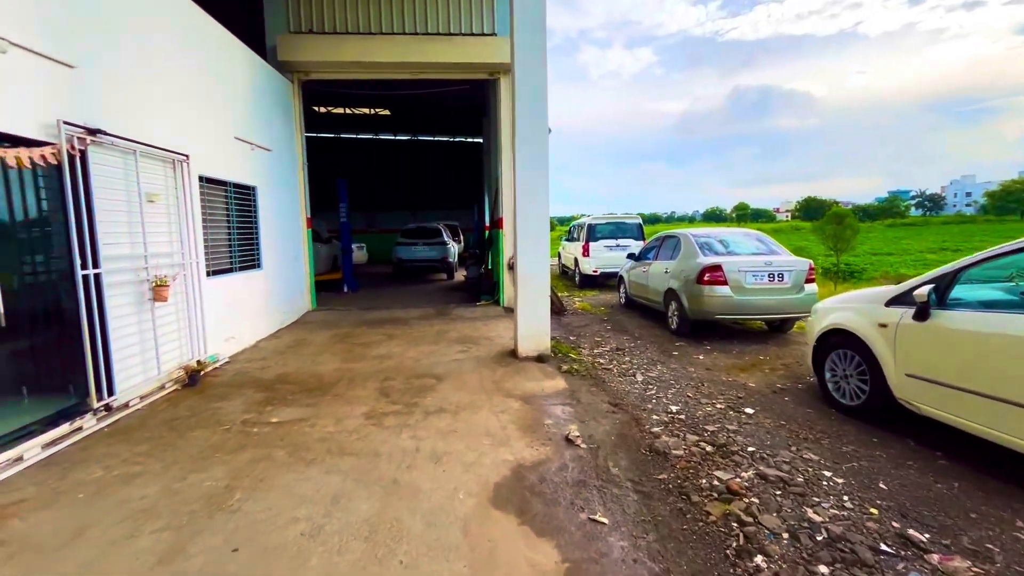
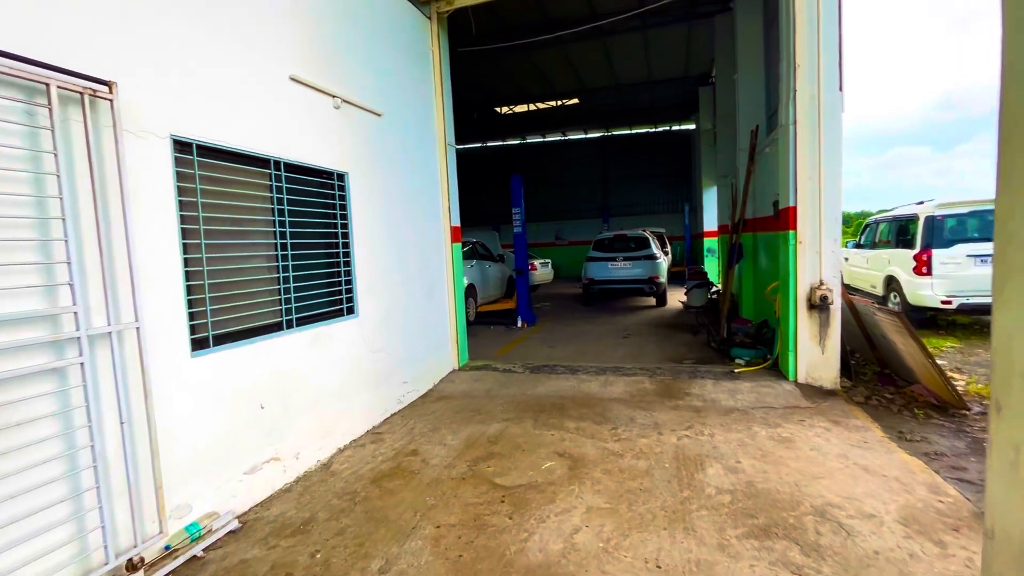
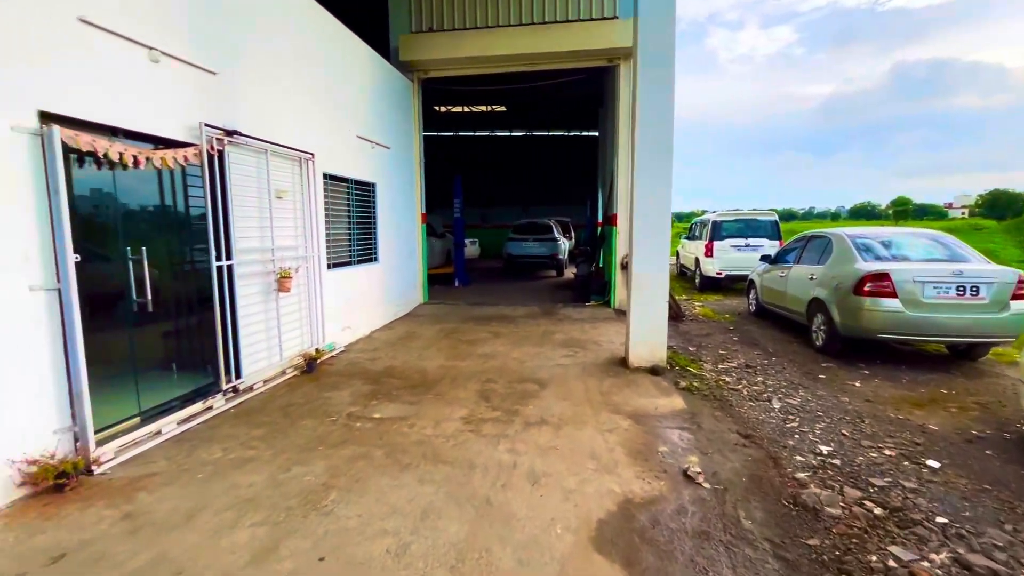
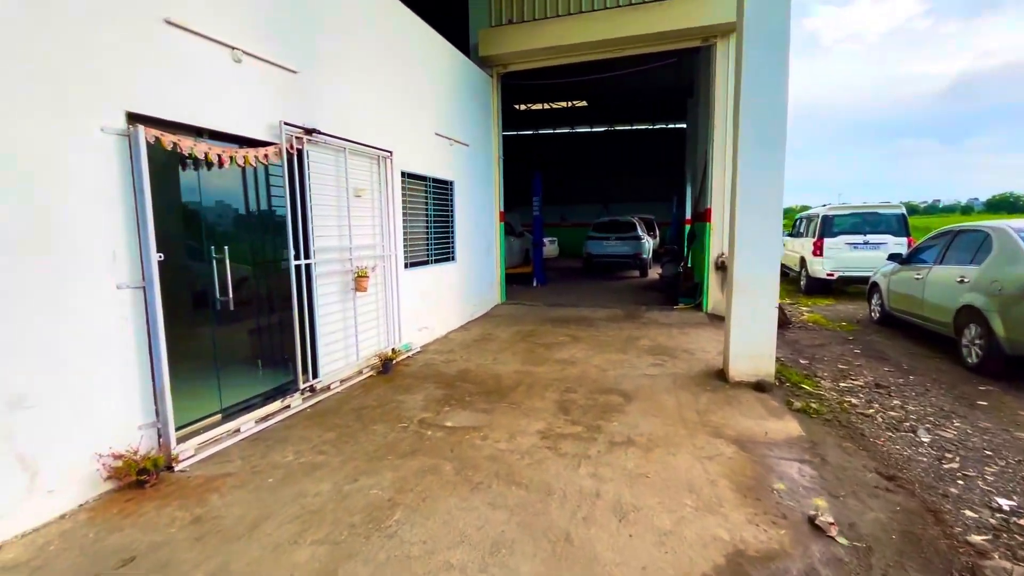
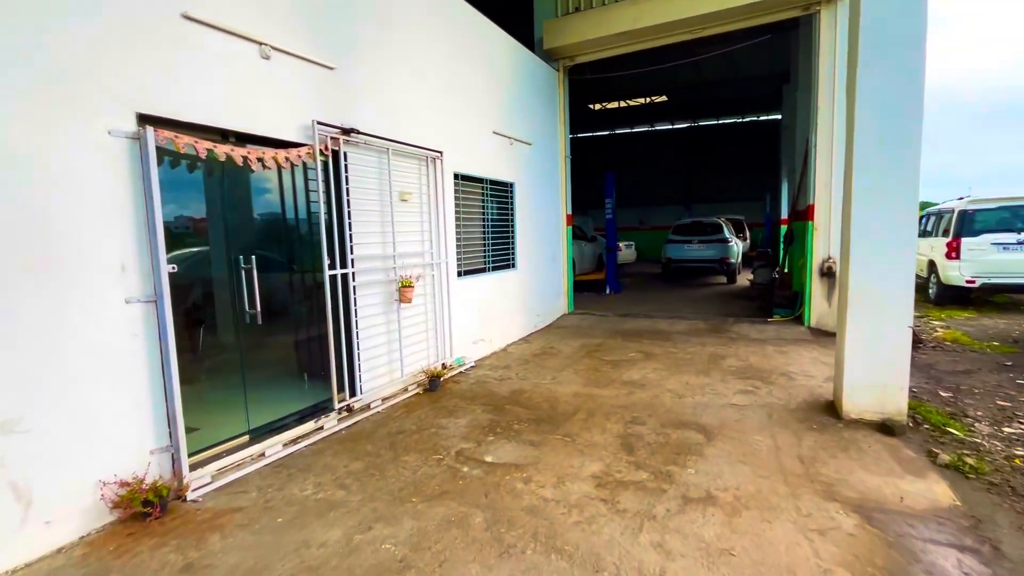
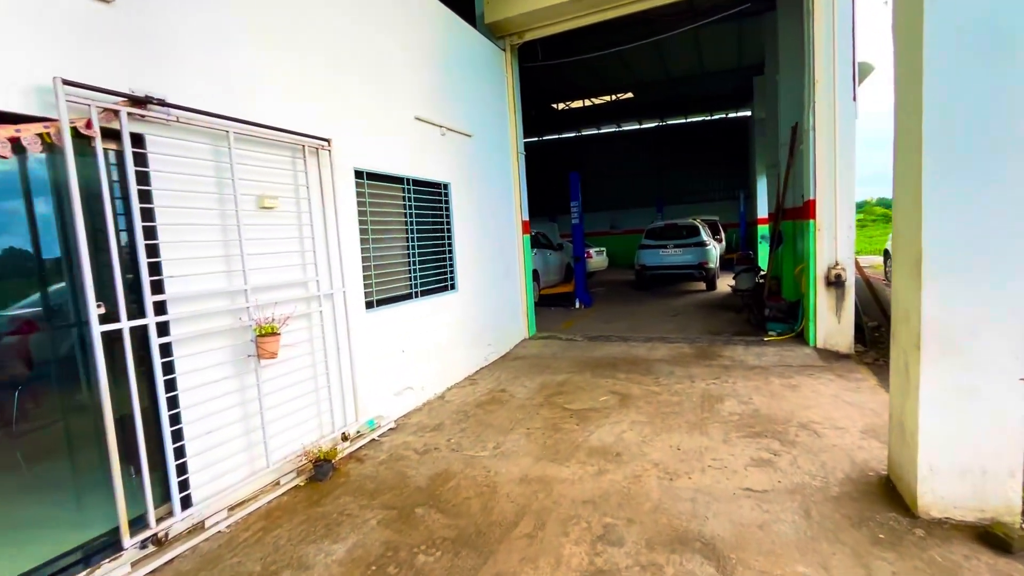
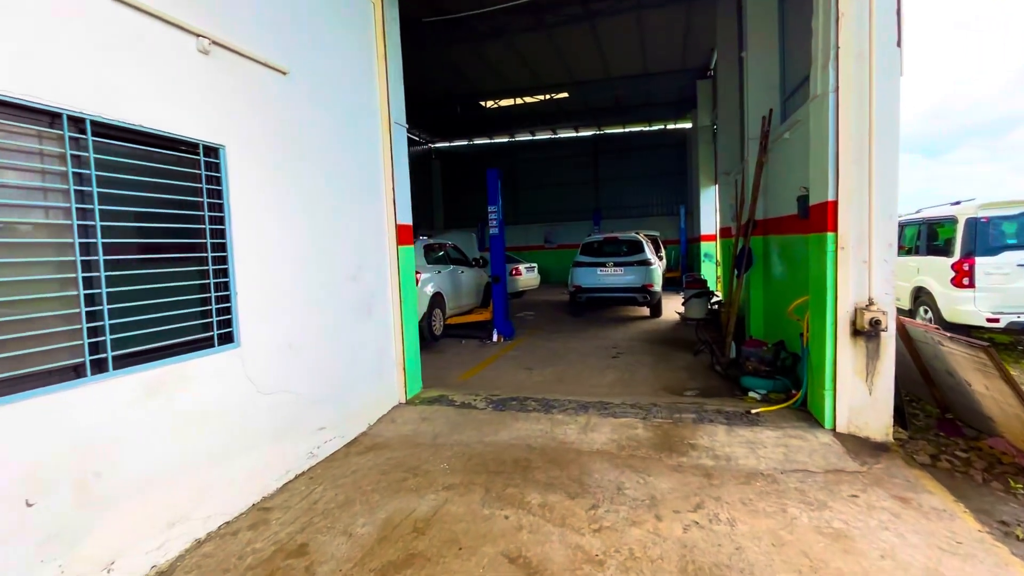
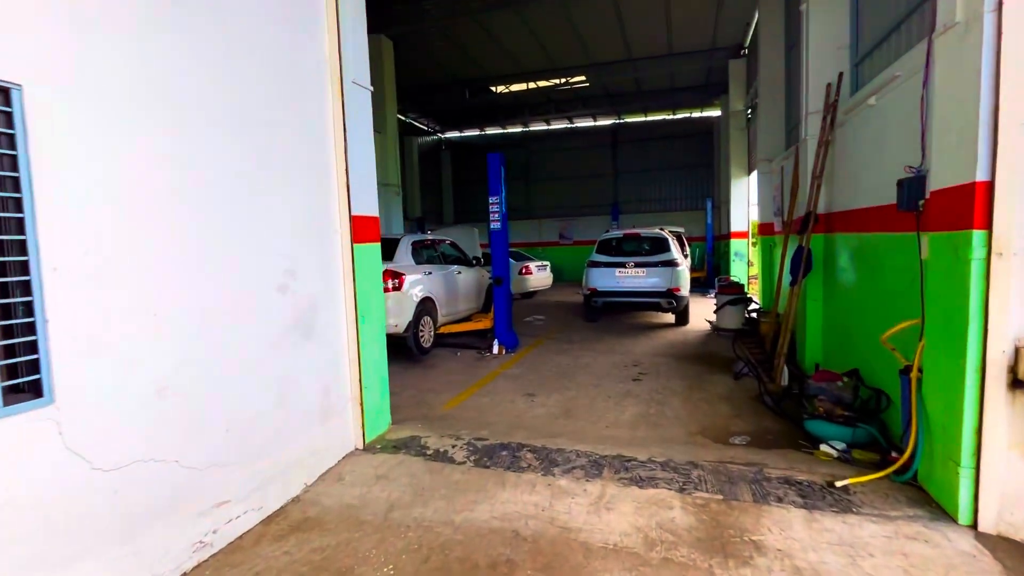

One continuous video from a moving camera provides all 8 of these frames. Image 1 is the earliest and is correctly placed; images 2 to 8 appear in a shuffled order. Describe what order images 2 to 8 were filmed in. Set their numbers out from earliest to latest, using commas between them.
3, 4, 5, 6, 2, 7, 8
